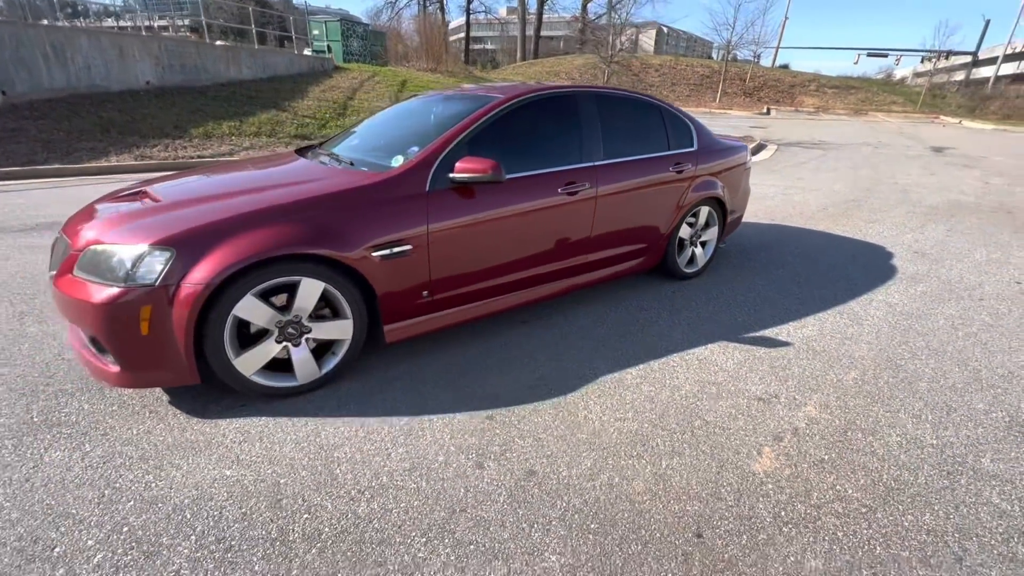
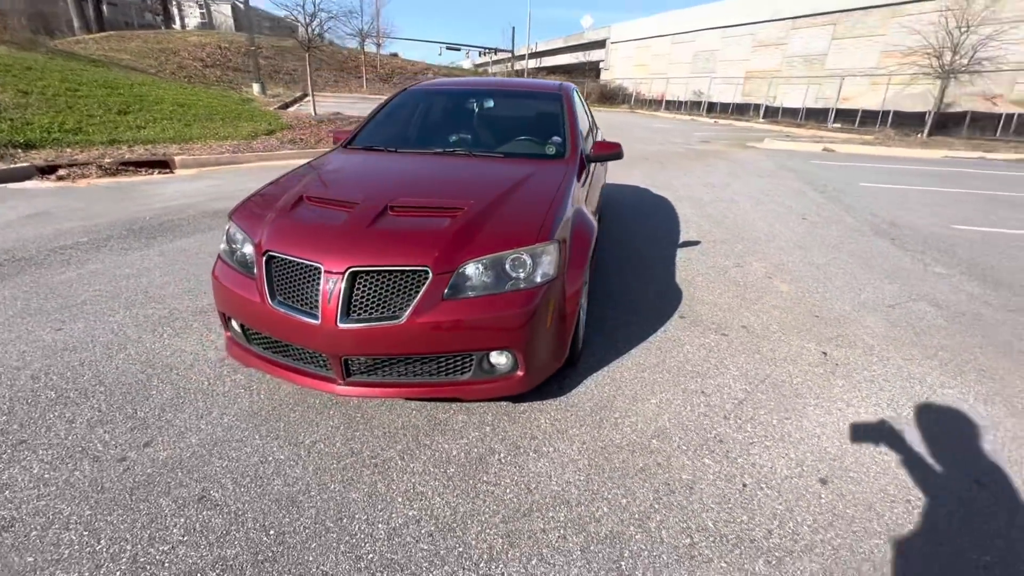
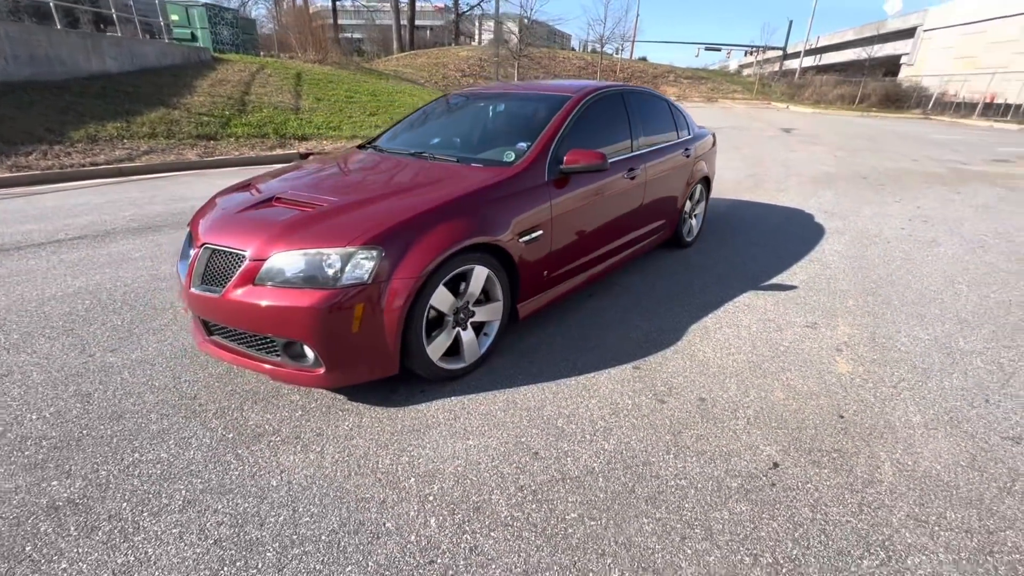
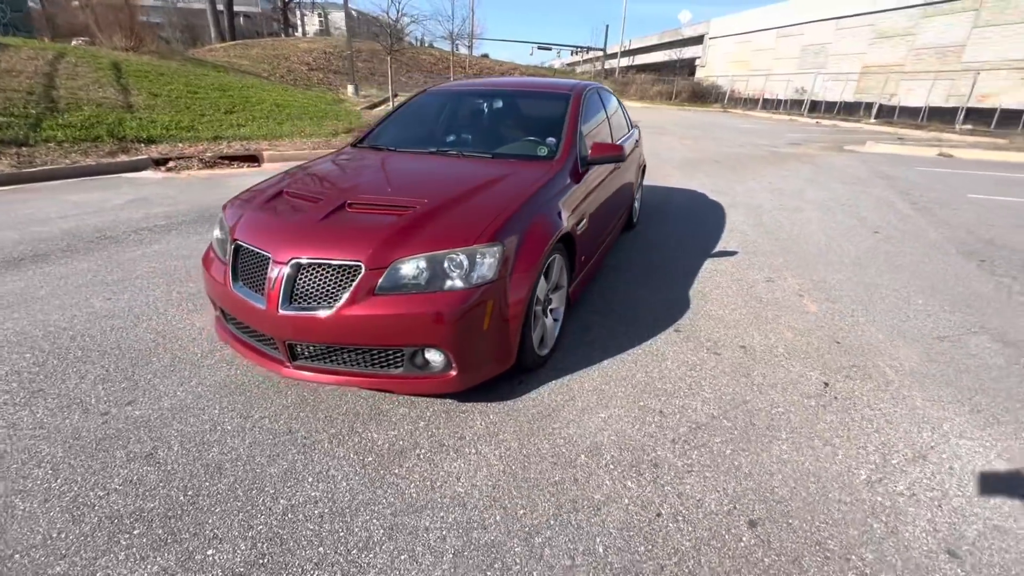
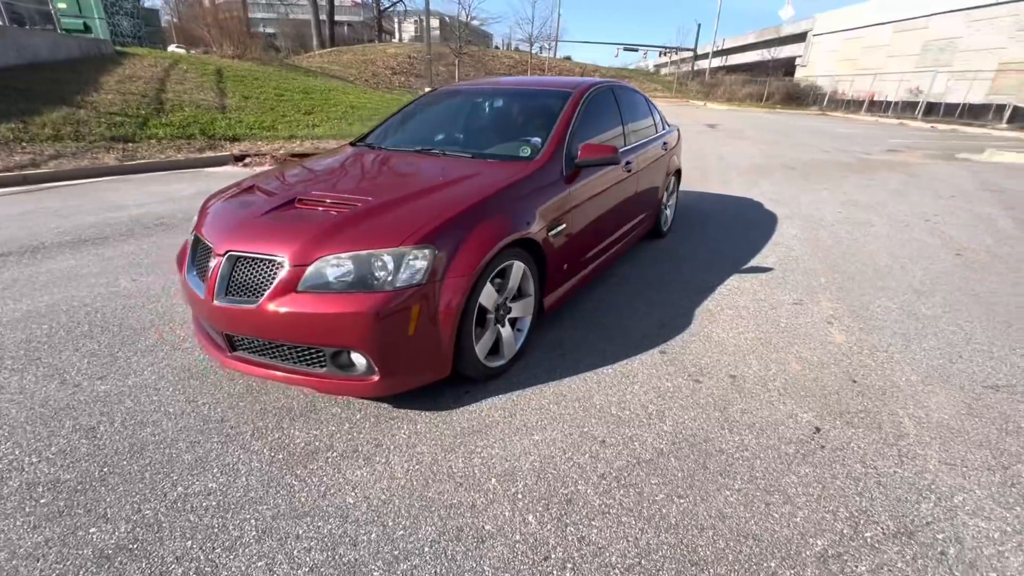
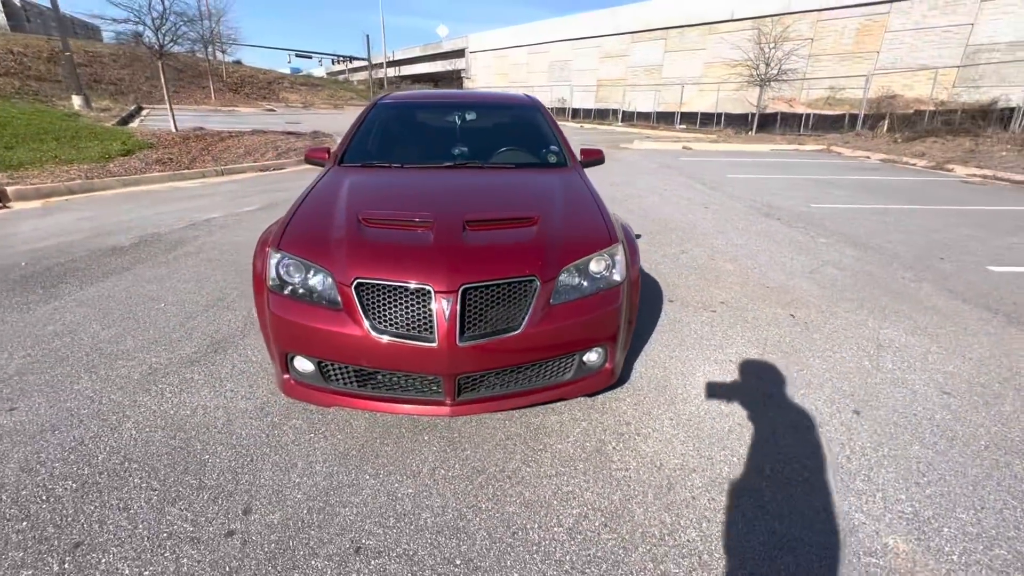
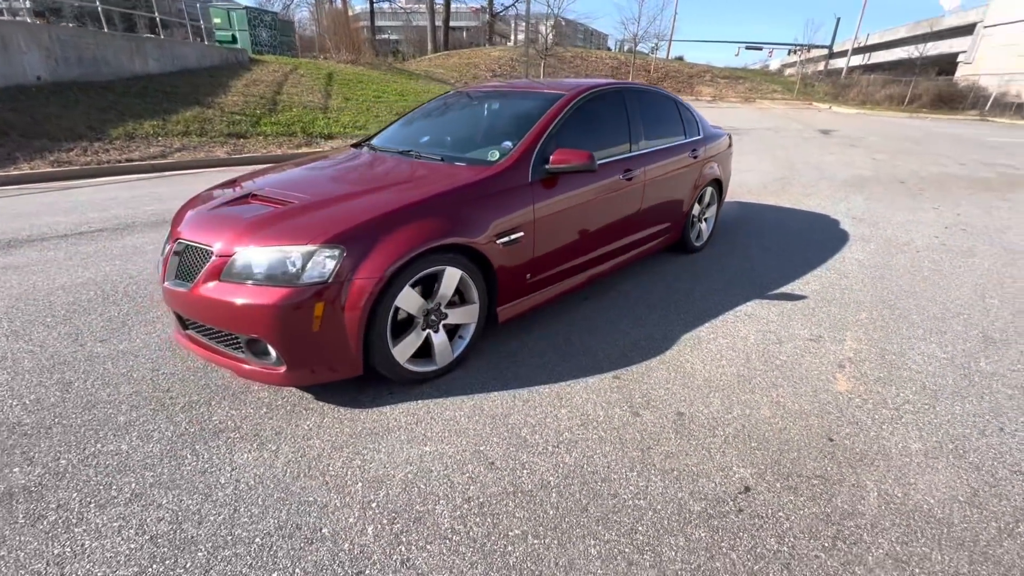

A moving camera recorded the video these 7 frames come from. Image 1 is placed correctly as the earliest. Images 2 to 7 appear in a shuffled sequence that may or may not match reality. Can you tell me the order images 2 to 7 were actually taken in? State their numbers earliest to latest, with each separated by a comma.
7, 3, 5, 4, 2, 6
